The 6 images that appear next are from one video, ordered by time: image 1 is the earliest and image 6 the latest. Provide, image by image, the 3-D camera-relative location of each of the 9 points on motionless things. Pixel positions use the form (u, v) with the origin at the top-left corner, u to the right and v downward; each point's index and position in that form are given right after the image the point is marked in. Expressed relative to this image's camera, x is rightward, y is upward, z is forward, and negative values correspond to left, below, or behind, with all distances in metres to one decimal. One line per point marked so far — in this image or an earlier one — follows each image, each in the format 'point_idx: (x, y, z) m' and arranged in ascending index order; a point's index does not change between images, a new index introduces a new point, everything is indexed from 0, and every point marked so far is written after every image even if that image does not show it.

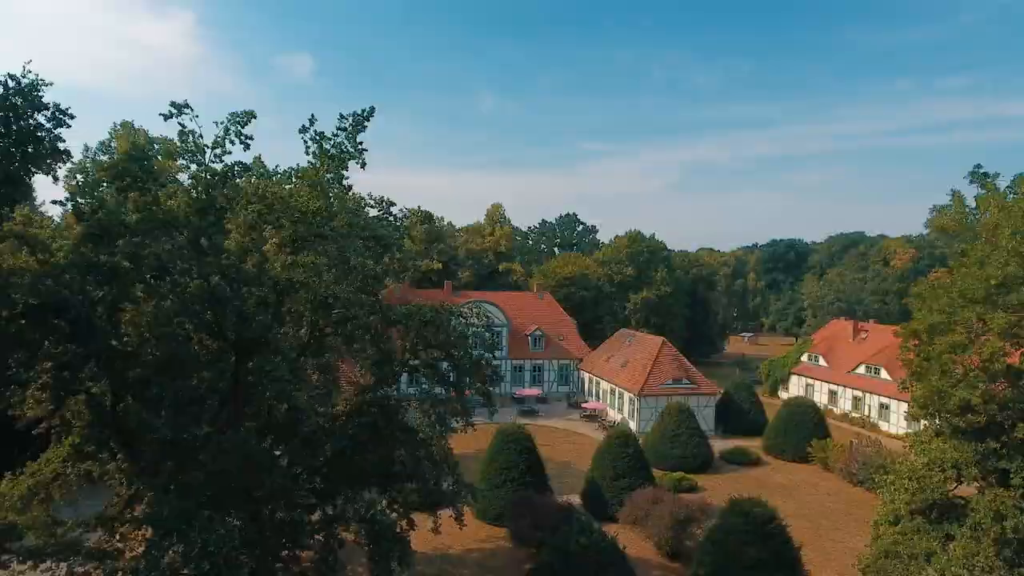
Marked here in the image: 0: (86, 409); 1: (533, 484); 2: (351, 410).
0: (-8.9, -2.5, +10.0) m
1: (+0.9, -8.1, +19.7) m
2: (-4.1, -3.1, +11.8) m
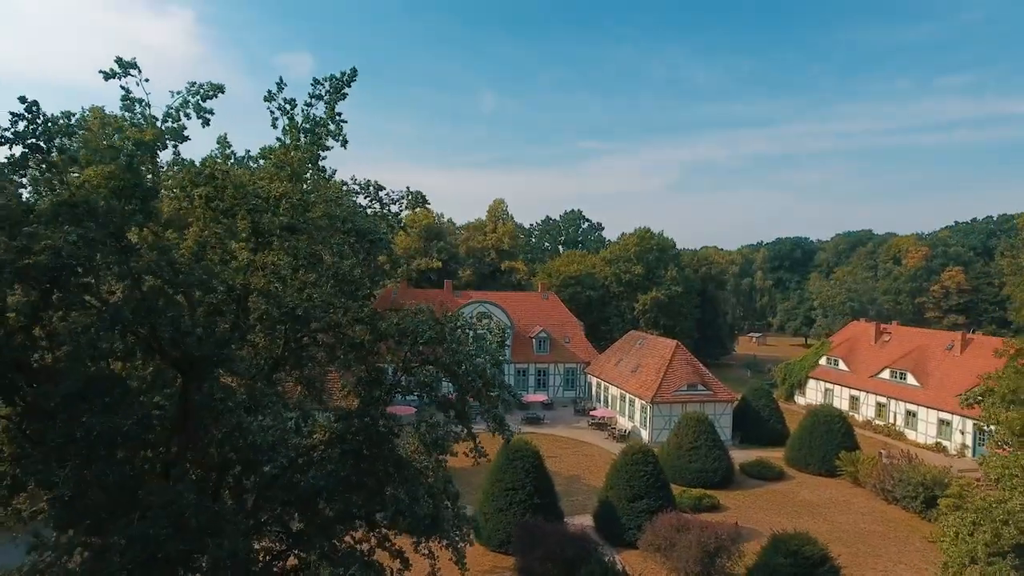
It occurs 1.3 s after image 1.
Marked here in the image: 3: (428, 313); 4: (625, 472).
0: (-8.6, -2.6, +8.0) m
1: (+1.1, -8.1, +17.7) m
2: (-3.8, -3.1, +9.9) m
3: (-1.8, -0.5, +10.6) m
4: (+4.6, -7.5, +19.6) m
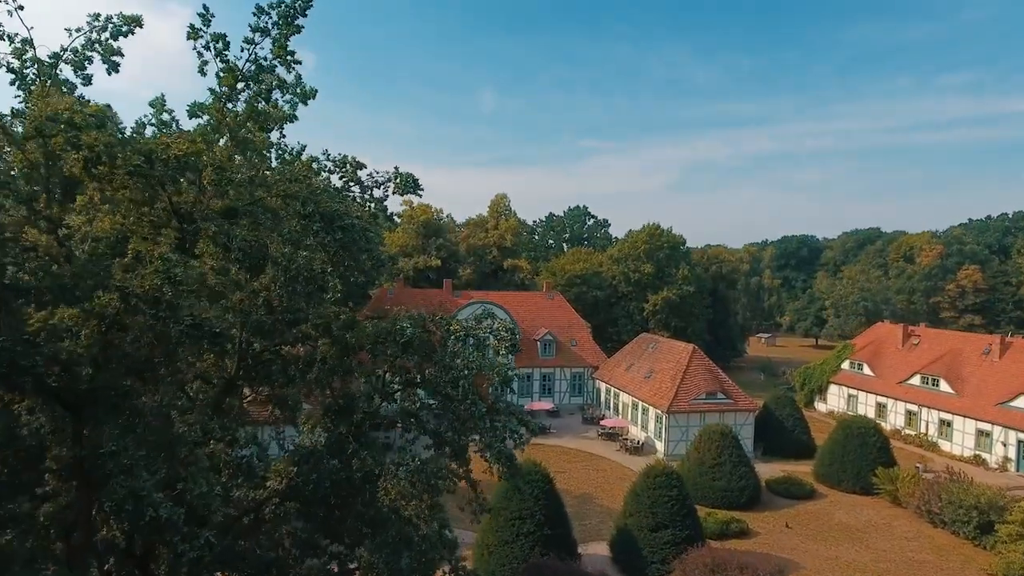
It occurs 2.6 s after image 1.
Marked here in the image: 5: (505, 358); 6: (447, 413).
0: (-8.4, -2.6, +5.7) m
1: (+1.3, -8.1, +15.4) m
2: (-3.6, -3.2, +7.5) m
3: (-1.6, -0.5, +8.3) m
4: (+4.8, -7.6, +17.2) m
5: (-0.1, -1.3, +8.4) m
6: (-1.1, -2.1, +8.0) m
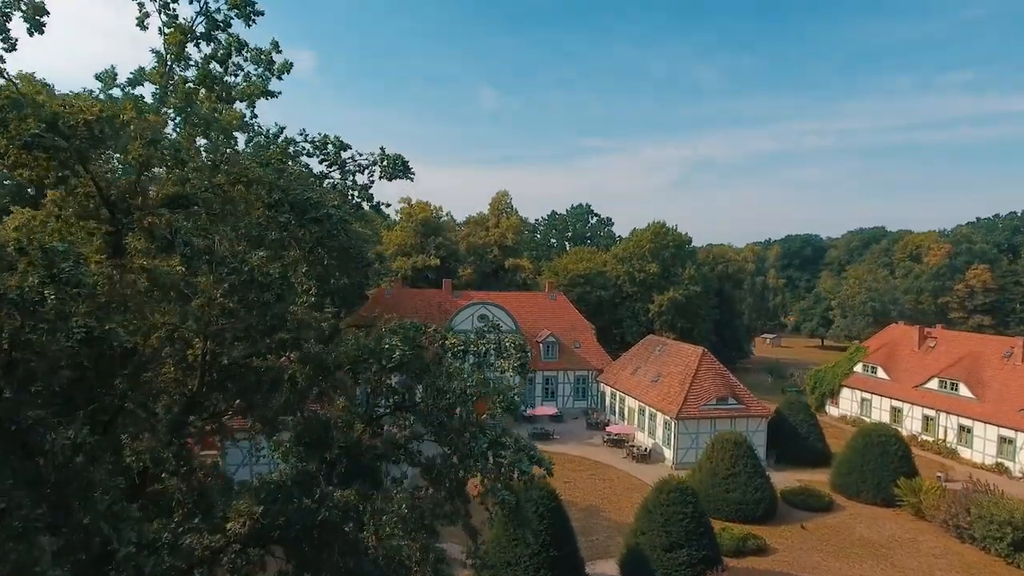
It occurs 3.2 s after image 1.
0: (-8.3, -2.7, +4.5) m
1: (+1.4, -8.2, +14.2) m
2: (-3.5, -3.2, +6.4) m
3: (-1.5, -0.6, +7.1) m
4: (+4.9, -7.6, +16.1) m
5: (0.0, -1.4, +7.2) m
6: (-1.0, -2.2, +6.8) m
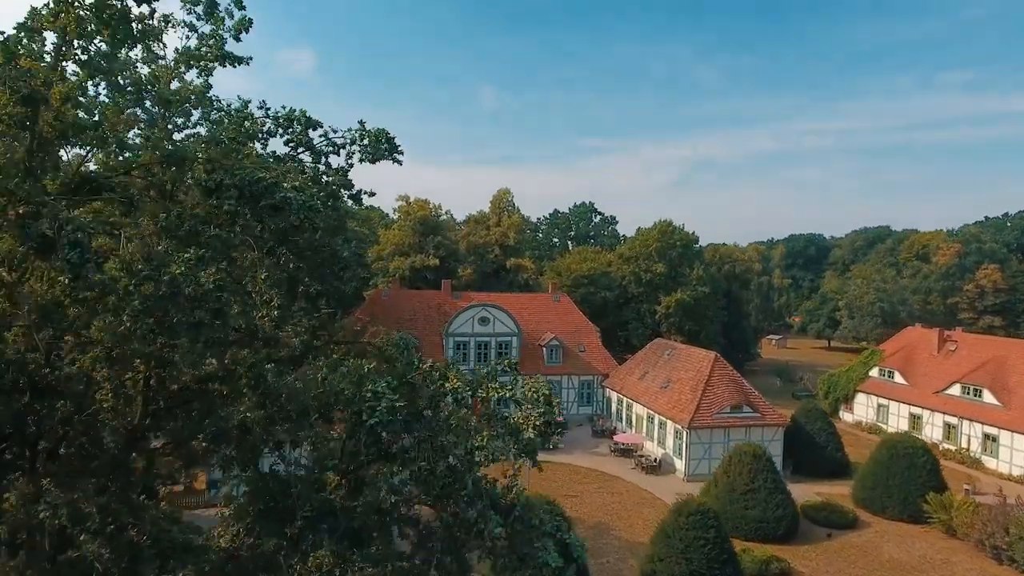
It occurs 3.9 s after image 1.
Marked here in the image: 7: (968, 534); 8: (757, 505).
0: (-8.1, -2.8, +3.1) m
1: (+1.6, -8.3, +12.9) m
2: (-3.3, -3.4, +5.0) m
3: (-1.4, -0.7, +5.7) m
4: (+5.1, -7.7, +14.7) m
5: (+0.2, -1.5, +5.8) m
6: (-0.8, -2.3, +5.4) m
7: (+18.8, -10.1, +19.6) m
8: (+10.0, -8.9, +19.6) m
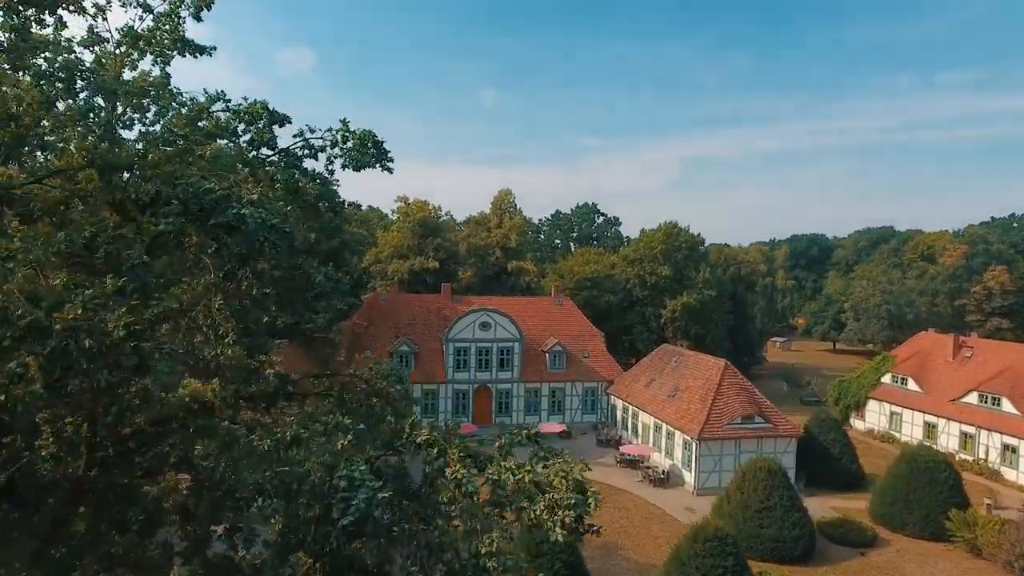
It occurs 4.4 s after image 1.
0: (-8.0, -3.1, +2.2) m
1: (+1.7, -8.6, +11.9) m
2: (-3.2, -3.7, +4.0) m
3: (-1.2, -1.0, +4.7) m
4: (+5.2, -8.0, +13.7) m
5: (+0.3, -1.8, +4.8) m
6: (-0.7, -2.6, +4.4) m
7: (+18.9, -10.4, +18.7) m
8: (+10.2, -9.2, +18.6) m
